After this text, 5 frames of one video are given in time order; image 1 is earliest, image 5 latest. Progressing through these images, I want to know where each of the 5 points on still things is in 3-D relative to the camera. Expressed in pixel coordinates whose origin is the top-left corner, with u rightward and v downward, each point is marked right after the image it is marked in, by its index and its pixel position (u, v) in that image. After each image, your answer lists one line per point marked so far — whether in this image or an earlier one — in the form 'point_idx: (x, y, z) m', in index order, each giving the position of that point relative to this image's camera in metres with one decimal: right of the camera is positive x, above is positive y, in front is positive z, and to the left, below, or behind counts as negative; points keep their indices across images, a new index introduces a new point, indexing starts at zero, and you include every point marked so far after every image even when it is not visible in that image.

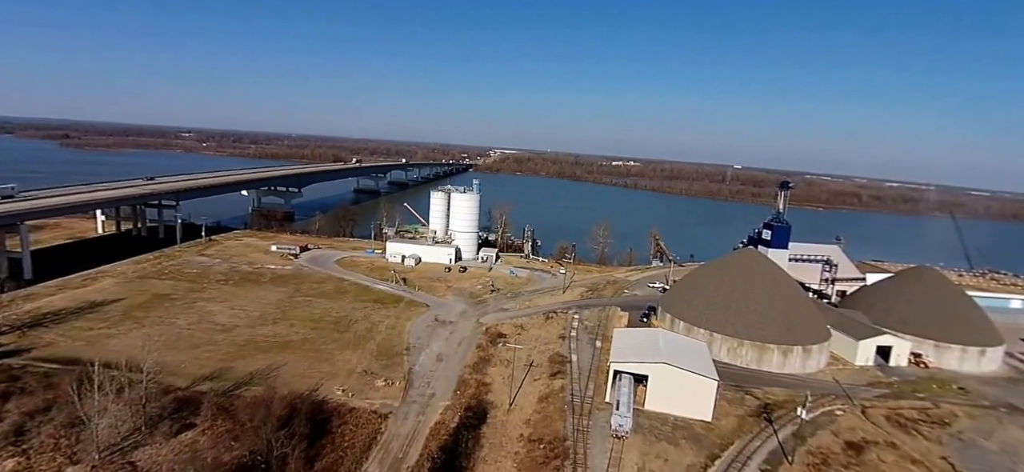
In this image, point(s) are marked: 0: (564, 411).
0: (+1.9, -6.5, +18.0) m
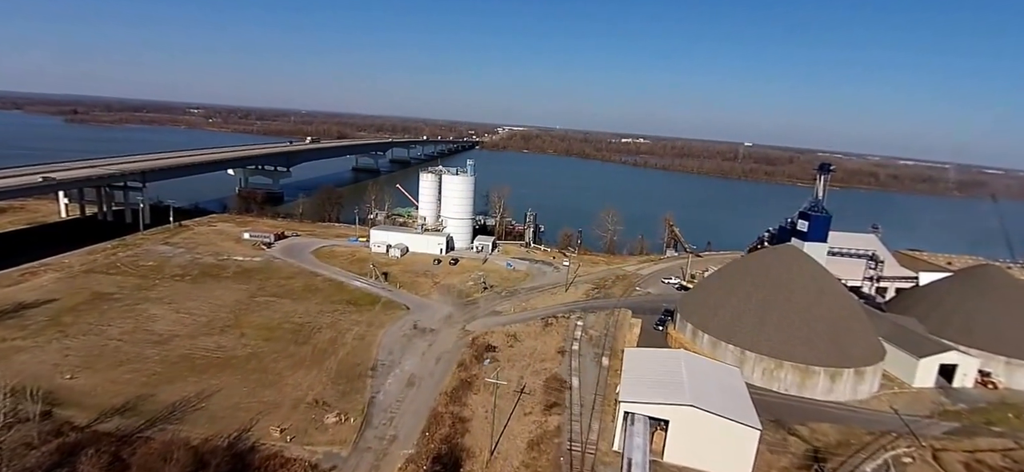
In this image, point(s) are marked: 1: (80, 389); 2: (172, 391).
0: (+1.4, -6.6, +14.0) m
1: (-15.2, -5.4, +17.2) m
2: (-12.0, -5.5, +17.2) m
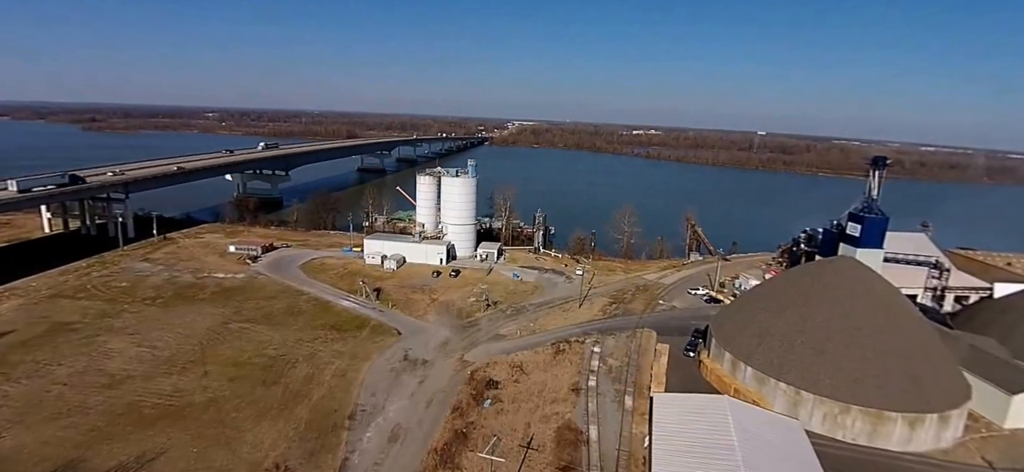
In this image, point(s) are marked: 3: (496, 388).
0: (+1.4, -7.3, +10.7) m
1: (-15.1, -6.4, +14.4) m
2: (-11.9, -6.4, +14.3) m
3: (-0.6, -5.7, +18.3) m
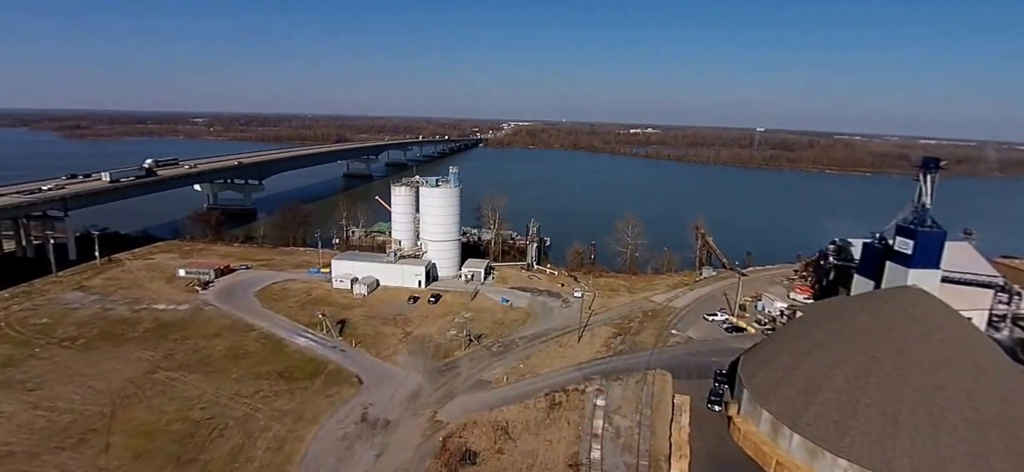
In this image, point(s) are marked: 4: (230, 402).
0: (+0.9, -8.2, +6.8) m
1: (-15.6, -7.6, +10.3) m
2: (-12.4, -7.6, +10.3) m
3: (-1.2, -6.7, +14.3) m
4: (-10.0, -5.9, +17.3) m
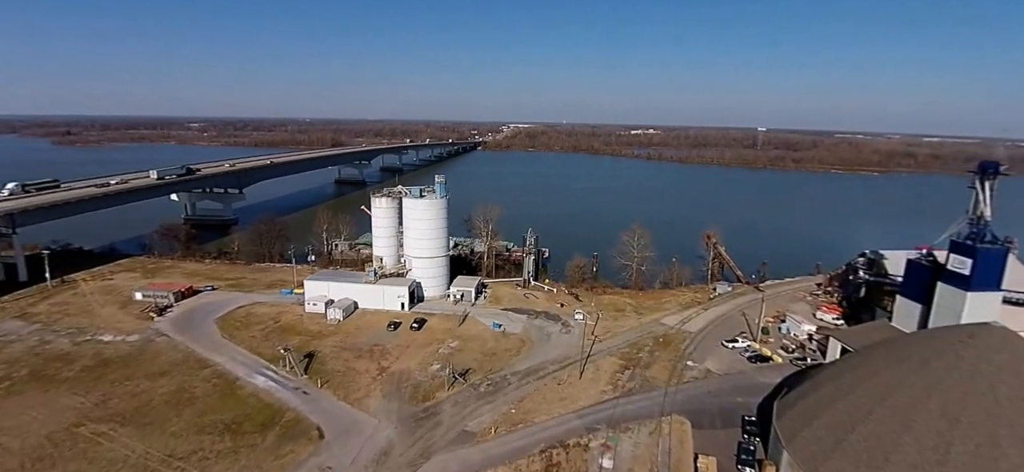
0: (+0.6, -8.9, +3.8) m
1: (-16.0, -8.5, +7.4) m
2: (-12.7, -8.5, +7.3) m
3: (-1.5, -7.5, +11.3) m
4: (-10.3, -6.8, +14.3) m
